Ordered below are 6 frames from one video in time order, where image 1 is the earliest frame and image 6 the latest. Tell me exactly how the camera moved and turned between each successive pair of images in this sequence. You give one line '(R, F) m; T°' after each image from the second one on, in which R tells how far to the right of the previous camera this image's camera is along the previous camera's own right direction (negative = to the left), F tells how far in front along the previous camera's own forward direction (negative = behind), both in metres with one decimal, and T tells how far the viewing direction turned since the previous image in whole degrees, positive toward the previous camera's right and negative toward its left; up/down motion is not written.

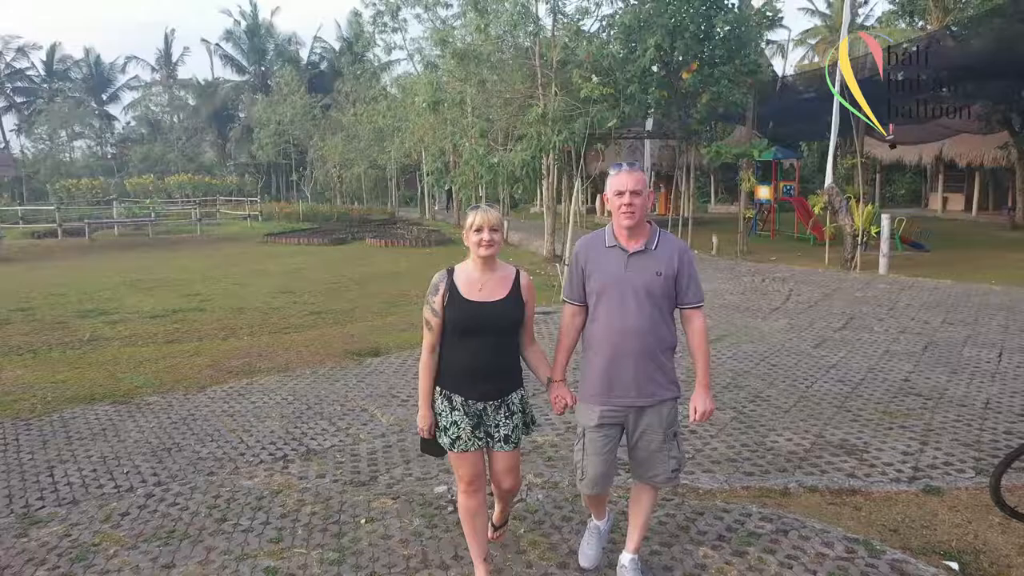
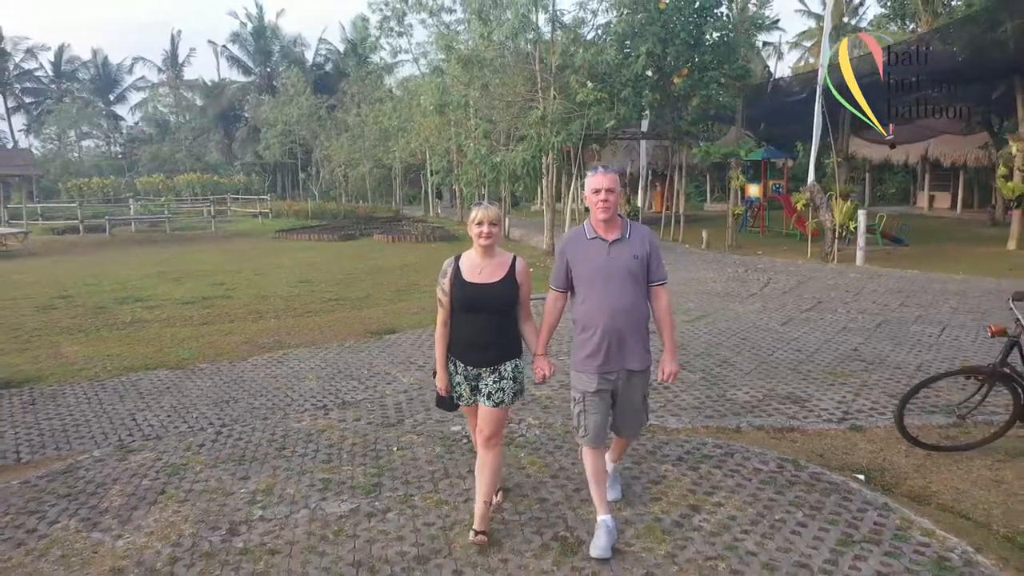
(0.0, -1.0) m; 0°
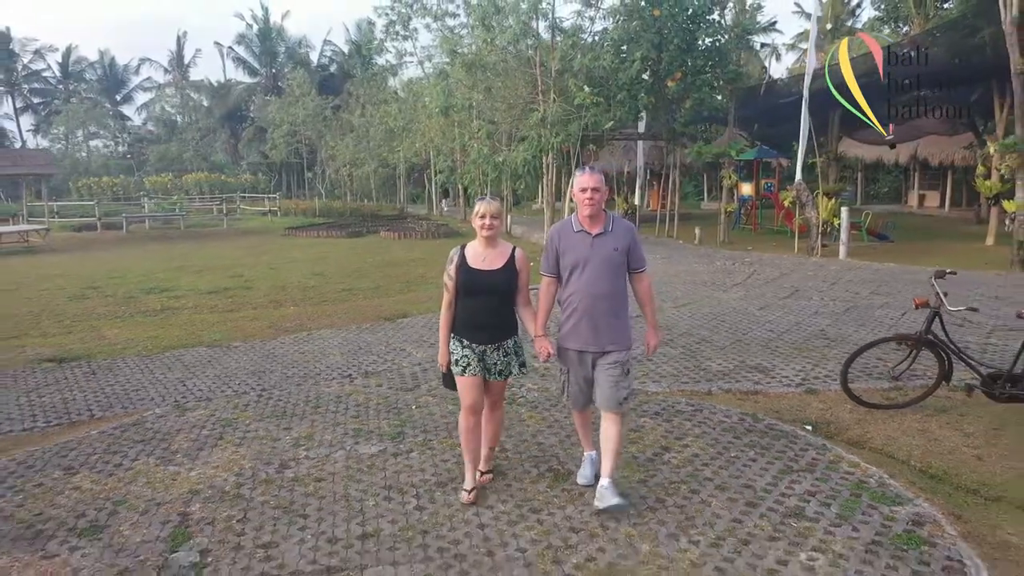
(0.0, -0.9) m; 0°
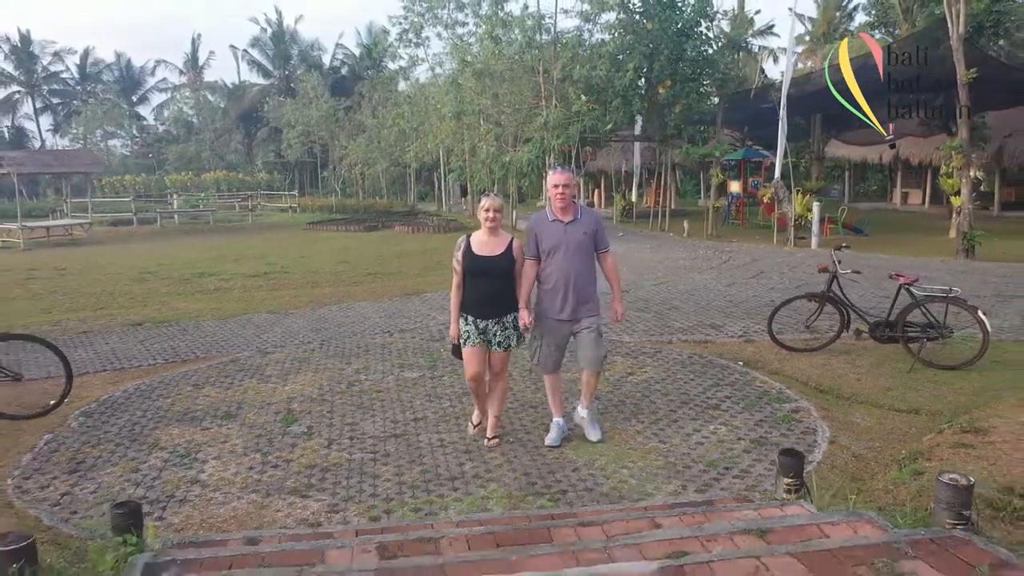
(0.0, -1.8) m; 0°
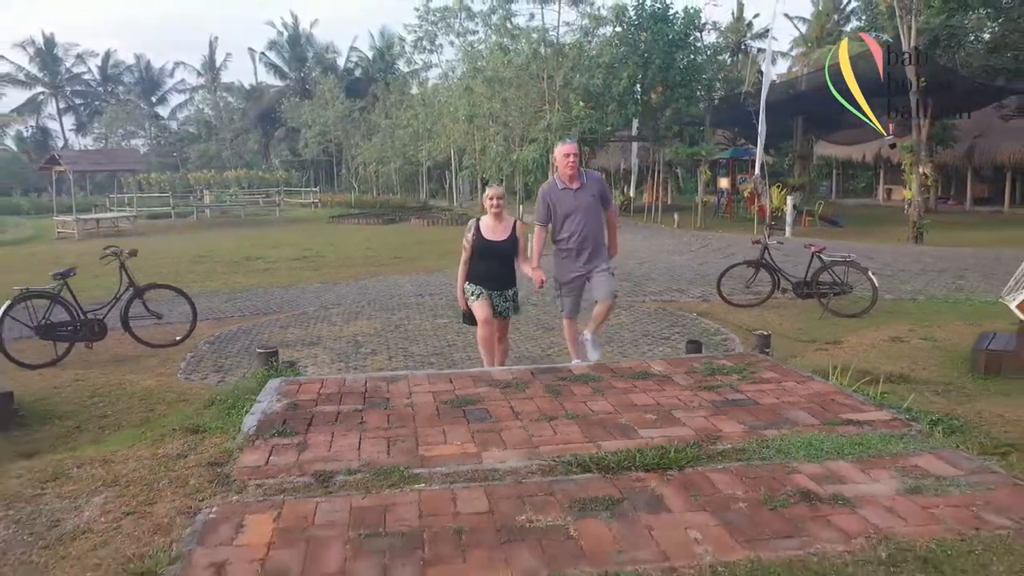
(0.0, -2.2) m; 0°
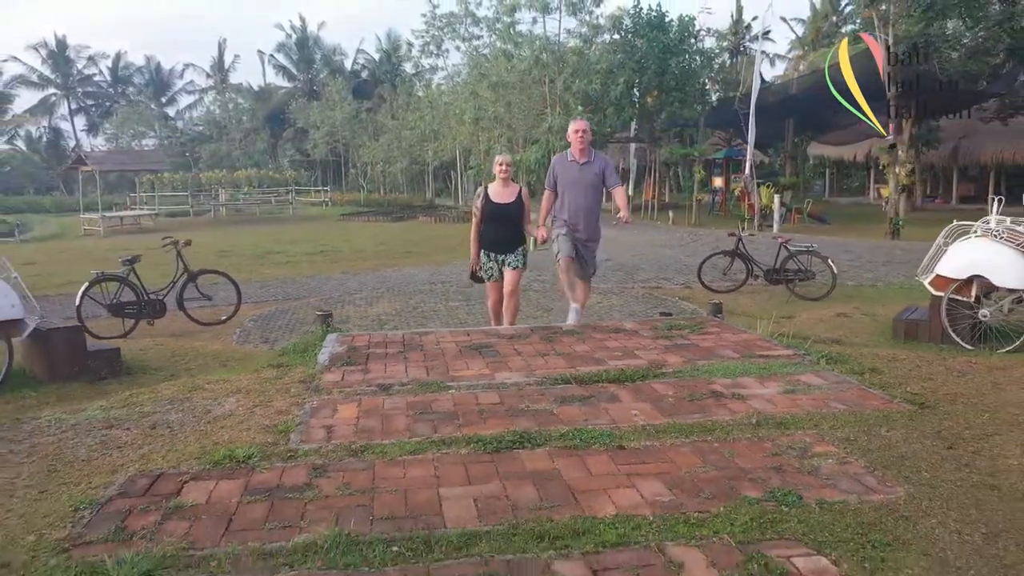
(0.0, -1.2) m; 0°
